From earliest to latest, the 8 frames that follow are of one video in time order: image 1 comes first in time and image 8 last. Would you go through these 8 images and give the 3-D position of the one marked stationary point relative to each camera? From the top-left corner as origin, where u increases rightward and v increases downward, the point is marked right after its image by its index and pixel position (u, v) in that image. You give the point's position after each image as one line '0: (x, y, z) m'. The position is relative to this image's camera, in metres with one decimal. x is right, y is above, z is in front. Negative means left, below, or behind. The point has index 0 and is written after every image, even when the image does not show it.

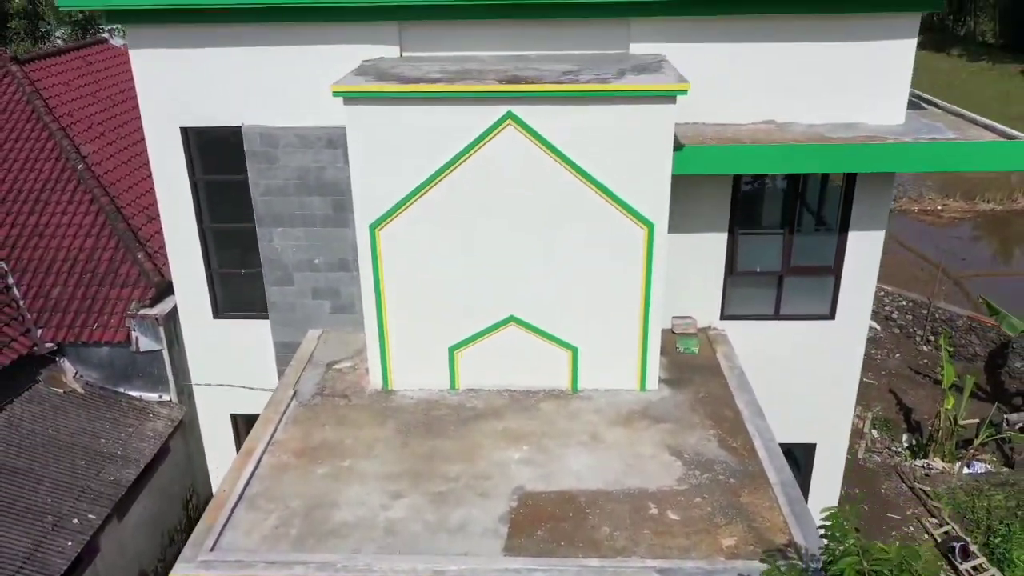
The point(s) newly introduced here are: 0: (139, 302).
0: (-3.8, -0.1, +8.2) m
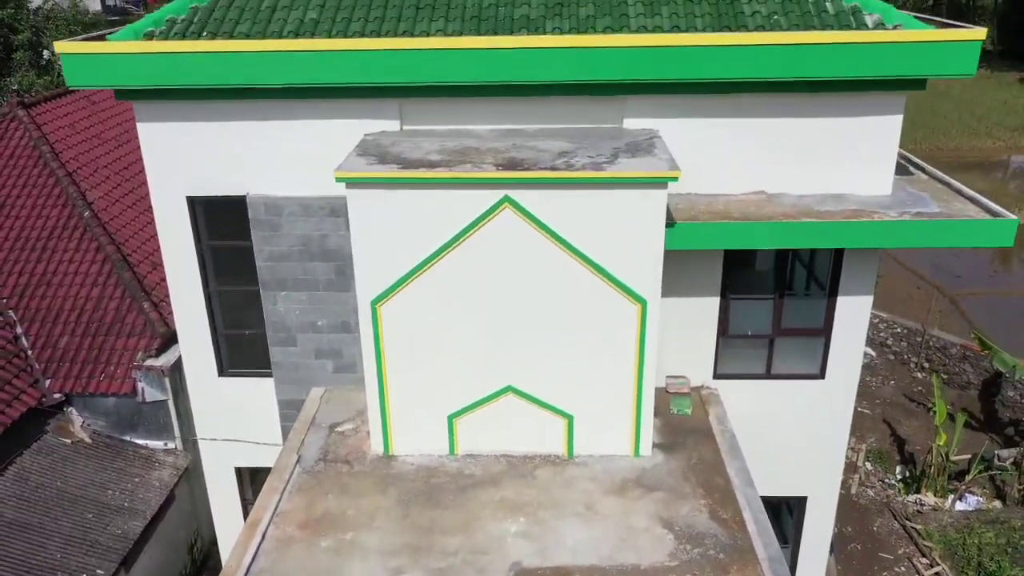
0: (-3.8, -0.7, +8.4) m
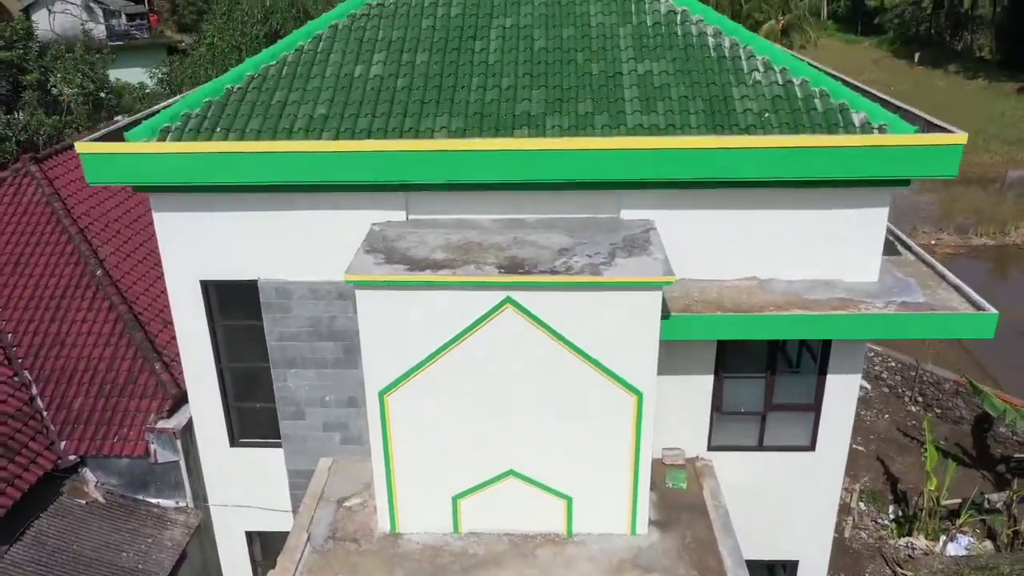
0: (-3.8, -1.3, +8.6) m
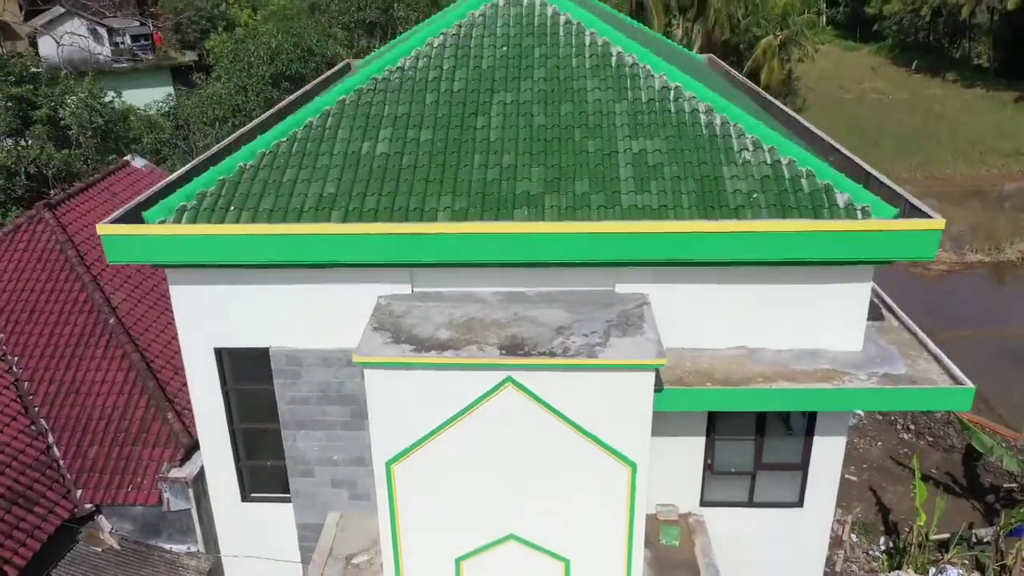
0: (-3.8, -1.9, +8.9) m
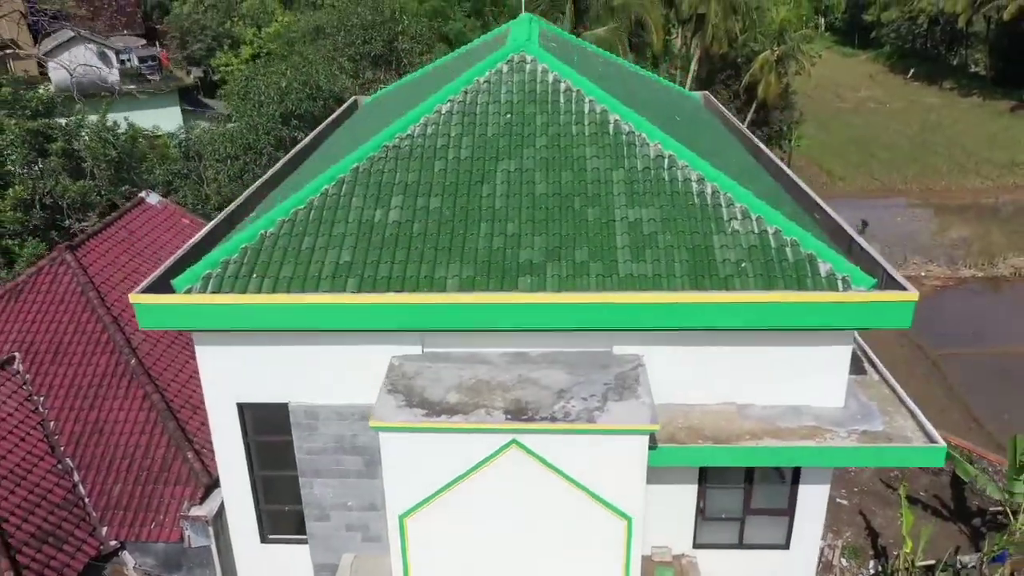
0: (-3.8, -2.5, +9.4) m
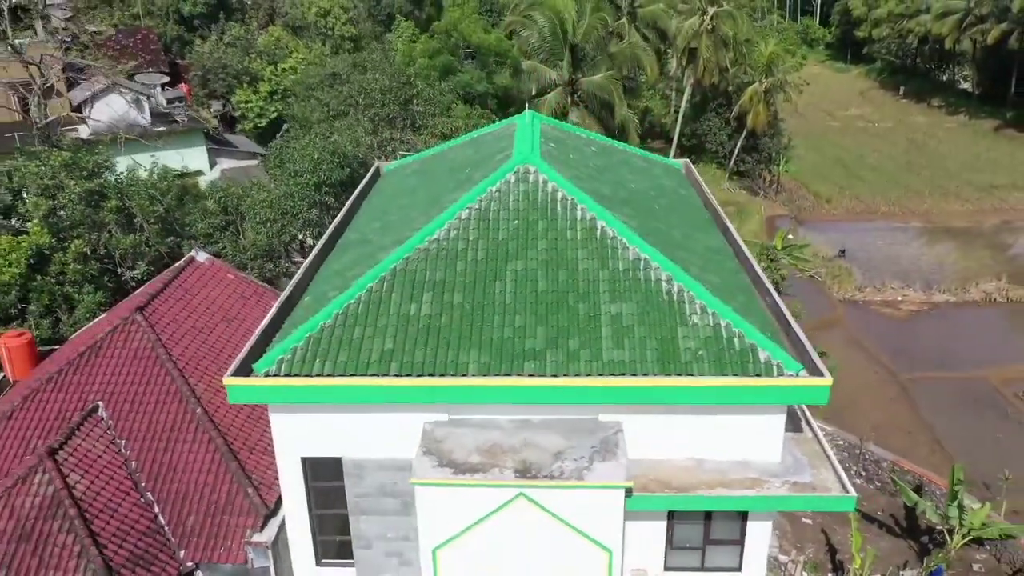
0: (-3.7, -3.4, +11.4) m
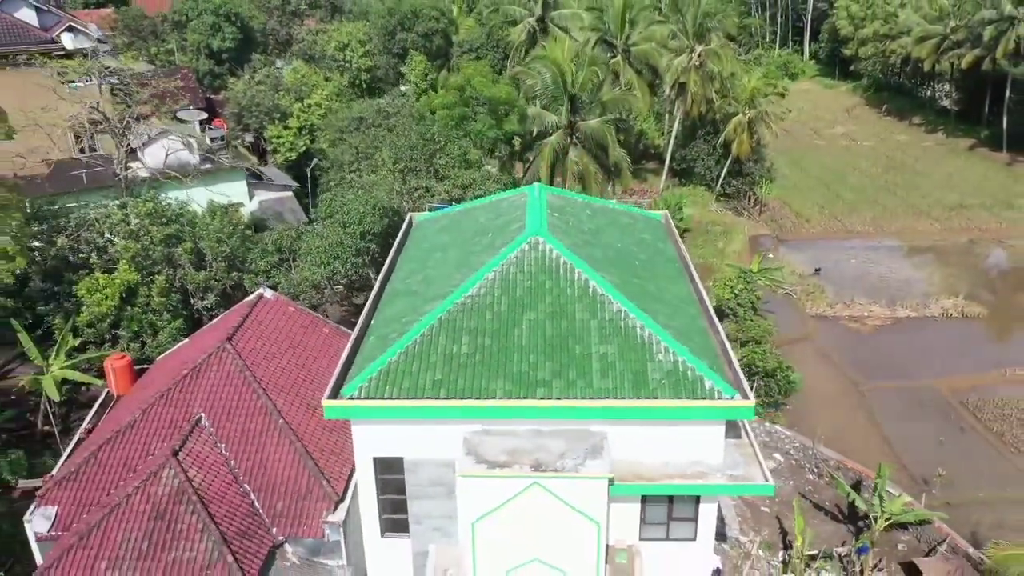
0: (-3.4, -4.2, +15.0) m
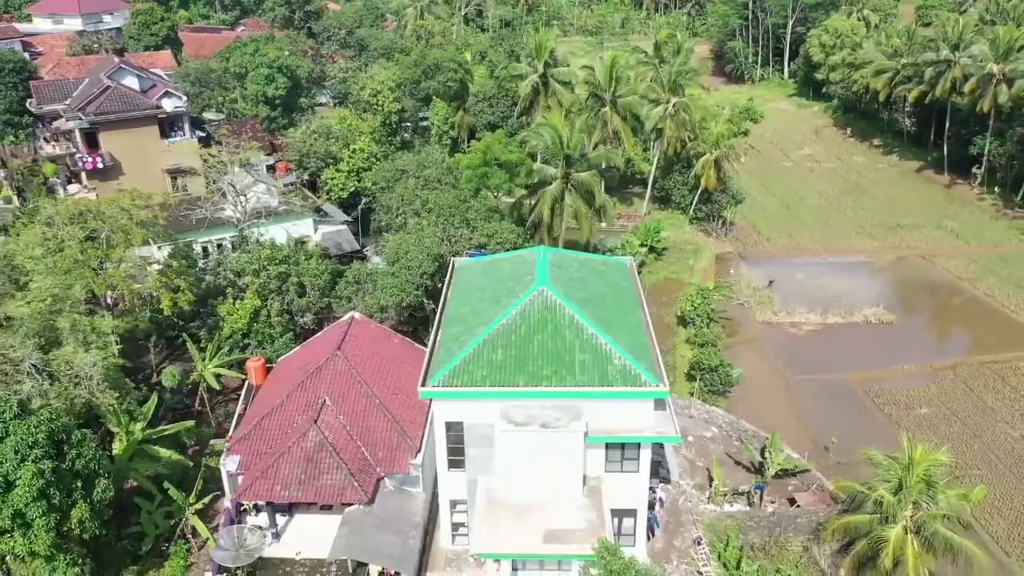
0: (-3.0, -5.1, +23.9) m
